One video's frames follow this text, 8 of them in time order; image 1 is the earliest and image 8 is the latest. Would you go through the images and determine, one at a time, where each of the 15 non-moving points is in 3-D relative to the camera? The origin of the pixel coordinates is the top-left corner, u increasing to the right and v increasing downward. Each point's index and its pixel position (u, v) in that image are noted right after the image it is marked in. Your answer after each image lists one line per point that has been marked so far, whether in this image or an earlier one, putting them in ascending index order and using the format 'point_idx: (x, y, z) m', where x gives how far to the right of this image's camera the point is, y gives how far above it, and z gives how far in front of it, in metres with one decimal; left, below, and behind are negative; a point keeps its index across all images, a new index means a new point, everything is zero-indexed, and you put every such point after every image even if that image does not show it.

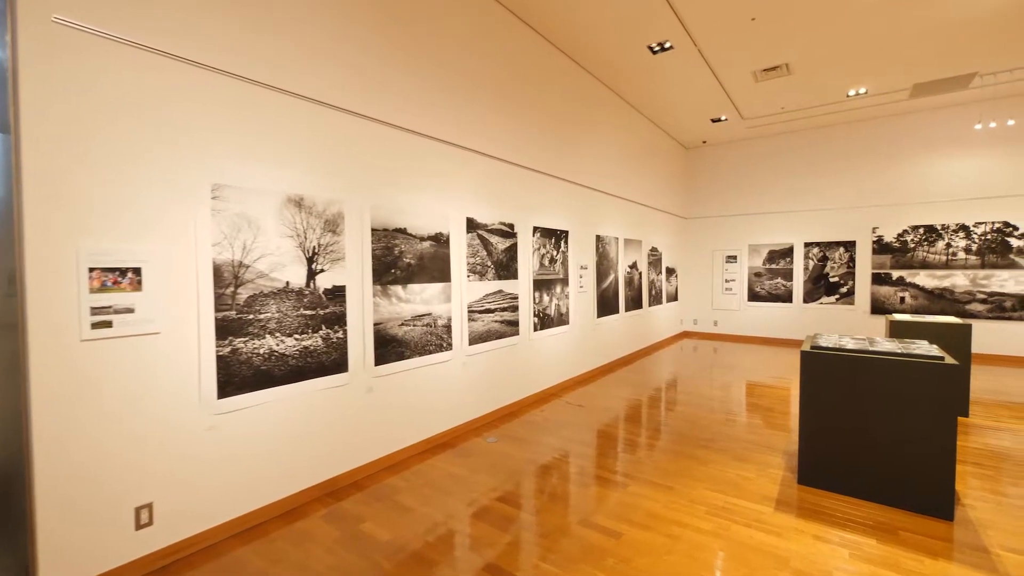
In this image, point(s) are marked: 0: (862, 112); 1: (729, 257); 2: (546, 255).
0: (+7.3, +3.7, +9.2) m
1: (+5.6, +0.8, +11.3) m
2: (+0.5, +0.5, +6.3) m
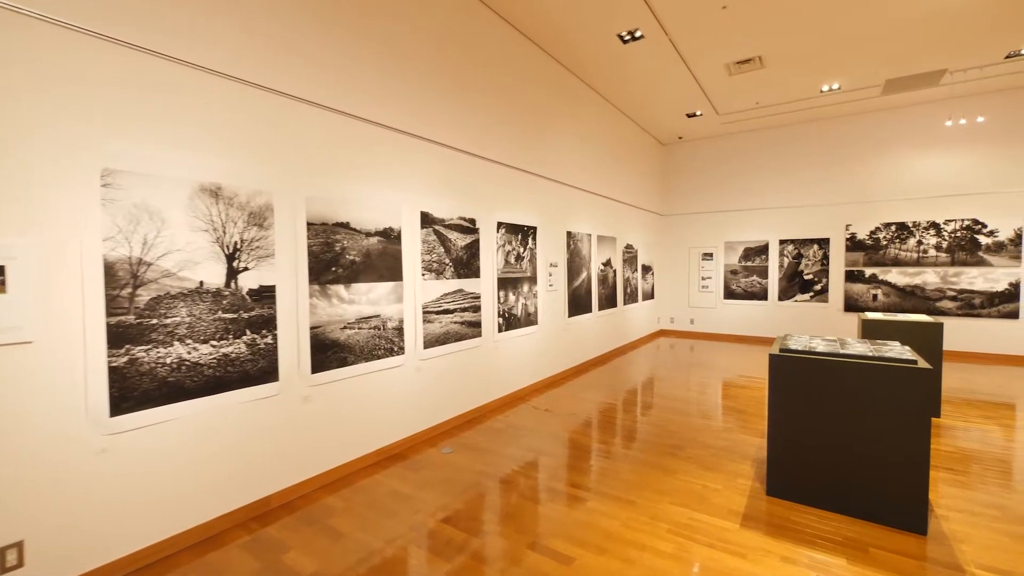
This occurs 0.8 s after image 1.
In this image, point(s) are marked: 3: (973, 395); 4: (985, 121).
0: (+6.7, +3.7, +9.1) m
1: (+4.9, +0.9, +11.1) m
2: (0.0, +0.5, +6.0) m
3: (+7.0, -1.6, +6.6) m
4: (+9.0, +3.2, +8.3) m
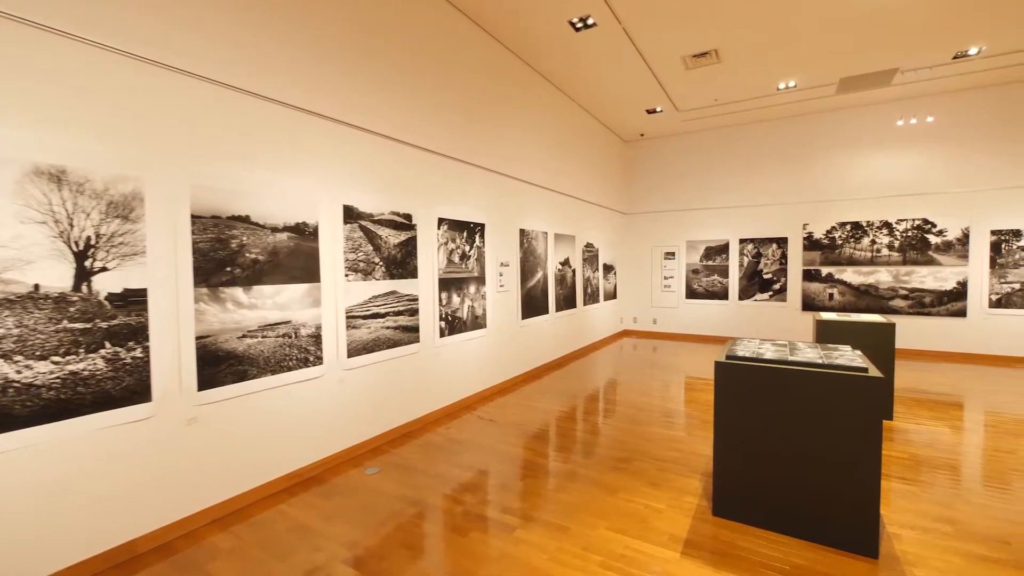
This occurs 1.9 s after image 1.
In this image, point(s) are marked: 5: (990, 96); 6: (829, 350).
0: (+5.8, +3.7, +9.0) m
1: (+3.9, +0.9, +11.0) m
2: (-0.7, +0.5, +5.6) m
3: (+6.2, -1.6, +6.6) m
4: (+8.1, +3.2, +8.4) m
5: (+8.8, +3.5, +8.0) m
6: (+2.4, -0.5, +3.3) m
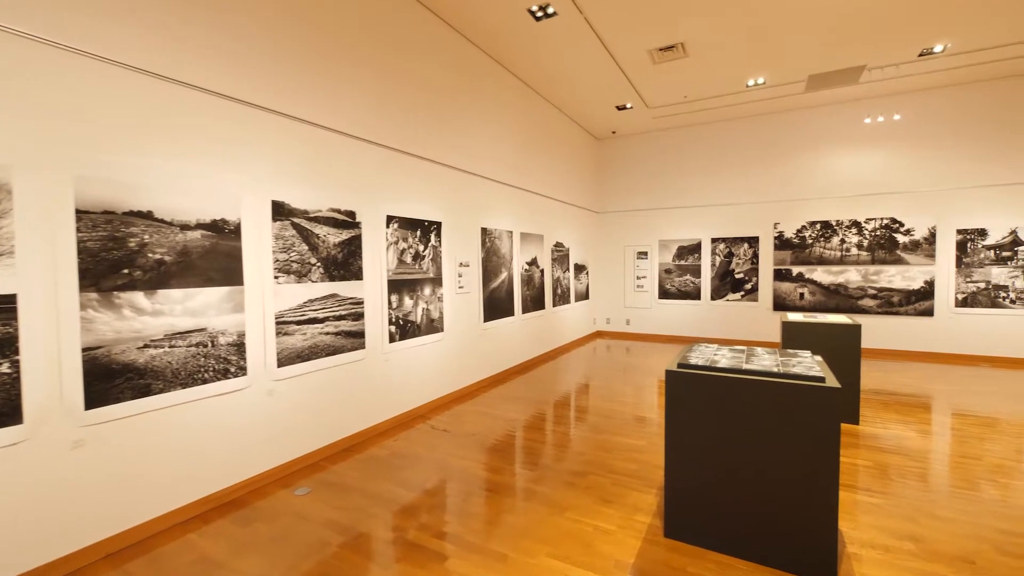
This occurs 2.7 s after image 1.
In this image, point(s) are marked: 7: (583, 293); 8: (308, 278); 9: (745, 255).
0: (+5.1, +3.7, +8.9) m
1: (+3.2, +0.9, +10.8) m
2: (-1.3, +0.5, +5.3) m
3: (+5.7, -1.6, +6.5) m
4: (+7.4, +3.2, +8.4) m
5: (+8.1, +3.5, +8.0) m
6: (+1.9, -0.5, +3.1) m
7: (+1.7, -0.1, +10.5) m
8: (-1.9, +0.1, +4.2) m
9: (+5.2, +0.7, +9.7) m
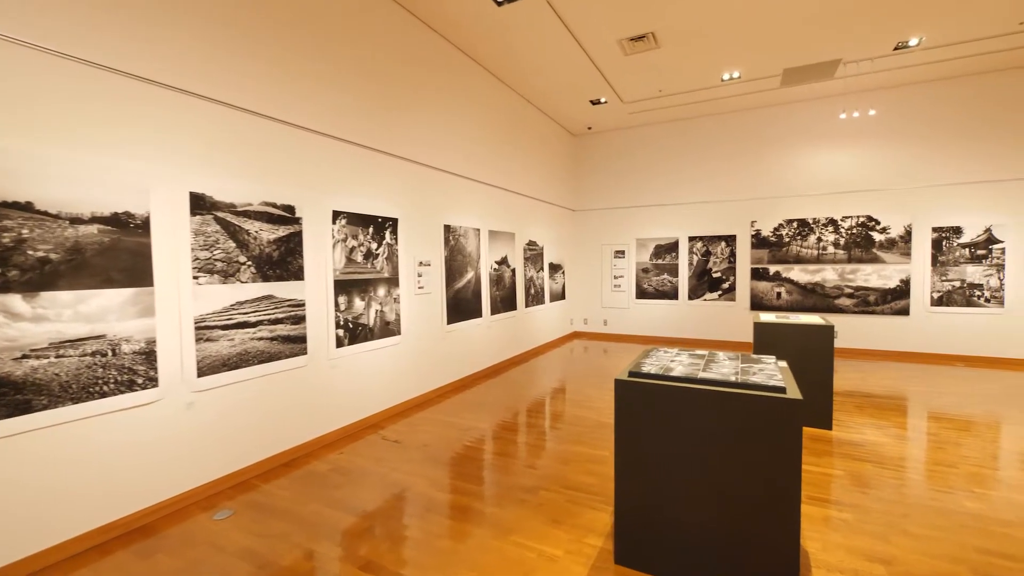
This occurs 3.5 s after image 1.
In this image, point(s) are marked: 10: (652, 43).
0: (+4.5, +3.8, +8.7) m
1: (+2.5, +0.9, +10.6) m
2: (-1.8, +0.4, +4.9) m
3: (+5.2, -1.6, +6.3) m
4: (+6.9, +3.3, +8.2) m
5: (+7.6, +3.6, +7.9) m
6: (+1.5, -0.5, +2.8) m
7: (+1.1, -0.1, +10.2) m
8: (-2.4, +0.1, +3.8) m
9: (+4.6, +0.7, +9.5) m
10: (+2.1, +3.8, +6.7) m
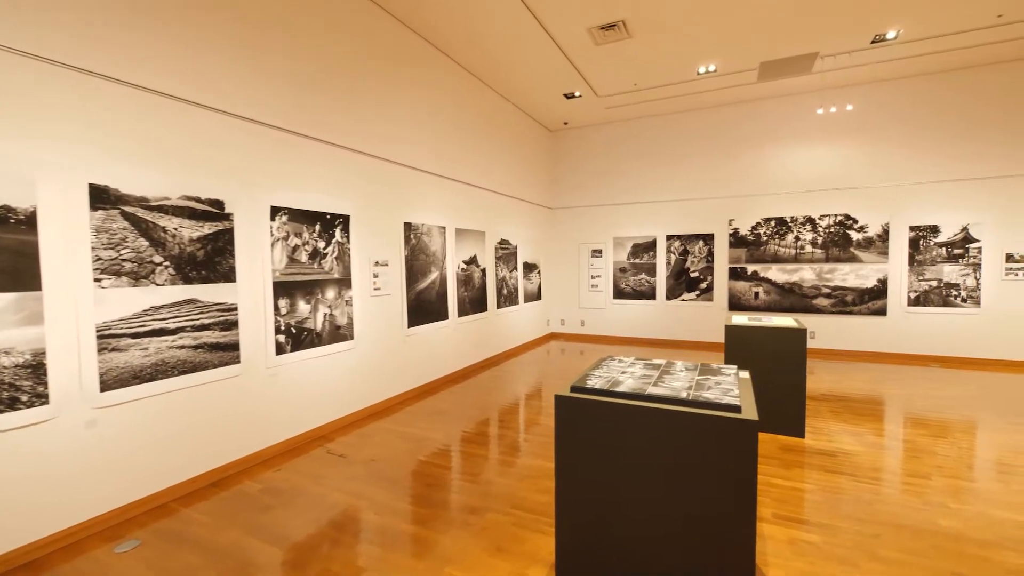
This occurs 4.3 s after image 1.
0: (+4.0, +3.8, +8.5) m
1: (+1.9, +0.9, +10.3) m
2: (-2.2, +0.4, +4.5) m
3: (+4.7, -1.6, +6.2) m
4: (+6.3, +3.3, +8.1) m
5: (+7.0, +3.6, +7.8) m
6: (+1.1, -0.5, +2.5) m
7: (+0.5, -0.1, +9.9) m
8: (-2.8, +0.1, +3.4) m
9: (+4.0, +0.7, +9.3) m
10: (+1.6, +3.8, +6.4) m
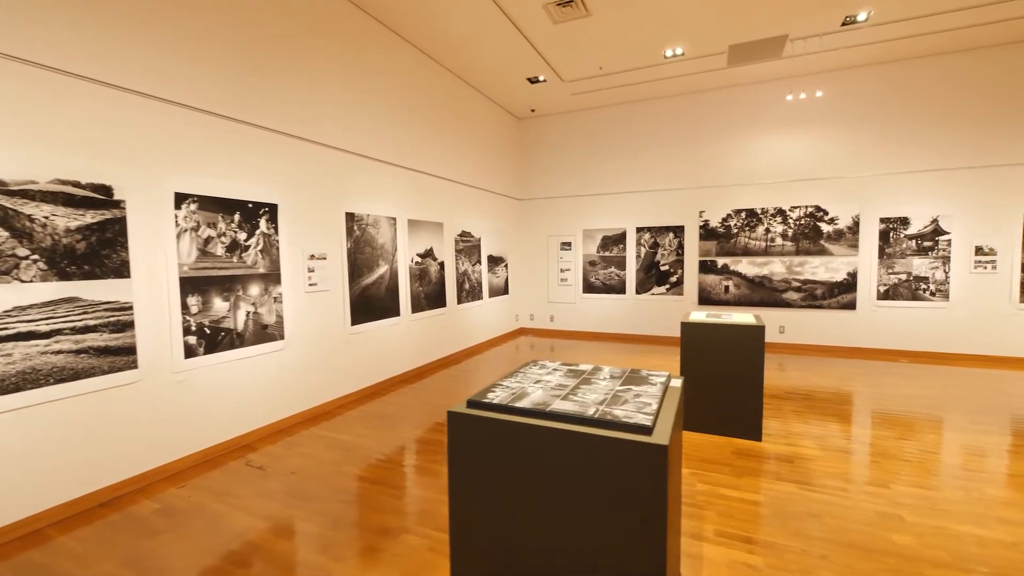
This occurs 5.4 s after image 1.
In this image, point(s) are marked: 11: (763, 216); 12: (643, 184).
0: (+3.3, +3.9, +8.2) m
1: (+1.2, +1.0, +10.0) m
2: (-2.8, +0.5, +4.1) m
3: (+4.0, -1.5, +5.9) m
4: (+5.6, +3.4, +7.8) m
5: (+6.4, +3.7, +7.5) m
6: (+0.6, -0.5, +2.2) m
7: (-0.2, 0.0, +9.5) m
8: (-3.4, +0.1, +3.0) m
9: (+3.3, +0.9, +9.0) m
10: (+1.0, +3.8, +6.0) m
11: (+4.8, +1.4, +8.4) m
12: (+2.8, +2.2, +9.2) m
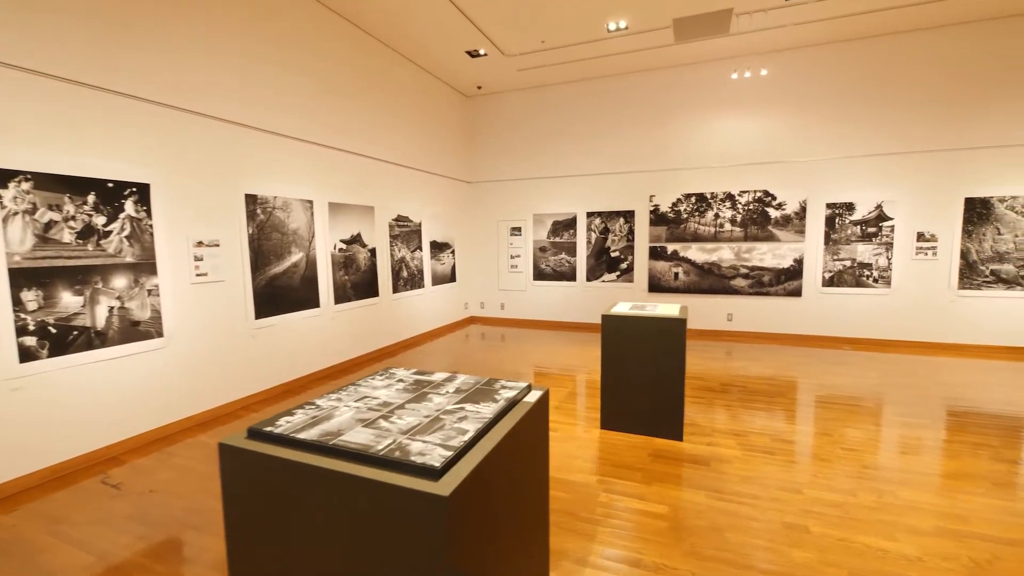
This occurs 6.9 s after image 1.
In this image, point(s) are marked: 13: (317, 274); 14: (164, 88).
0: (+2.2, +4.1, +7.8) m
1: (0.0, +1.3, +9.6) m
2: (-3.7, +0.5, +3.5) m
3: (+3.1, -1.3, +5.8) m
4: (+4.6, +3.6, +7.6) m
5: (+5.3, +3.9, +7.3) m
6: (-0.2, -0.5, +1.8) m
7: (-1.4, +0.3, +9.1) m
8: (-4.2, +0.1, +2.4) m
9: (+2.2, +1.1, +8.7) m
10: (0.0, +4.0, +5.5) m
11: (+3.7, +1.6, +8.1) m
12: (+1.6, +2.4, +8.8) m
13: (-2.7, +0.2, +6.0) m
14: (-3.4, +1.9, +4.2) m
